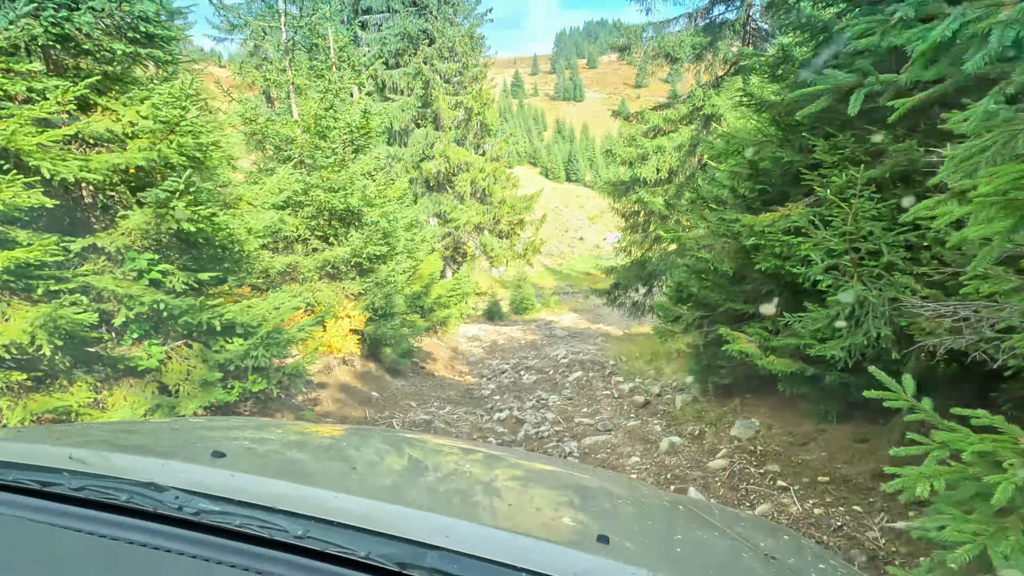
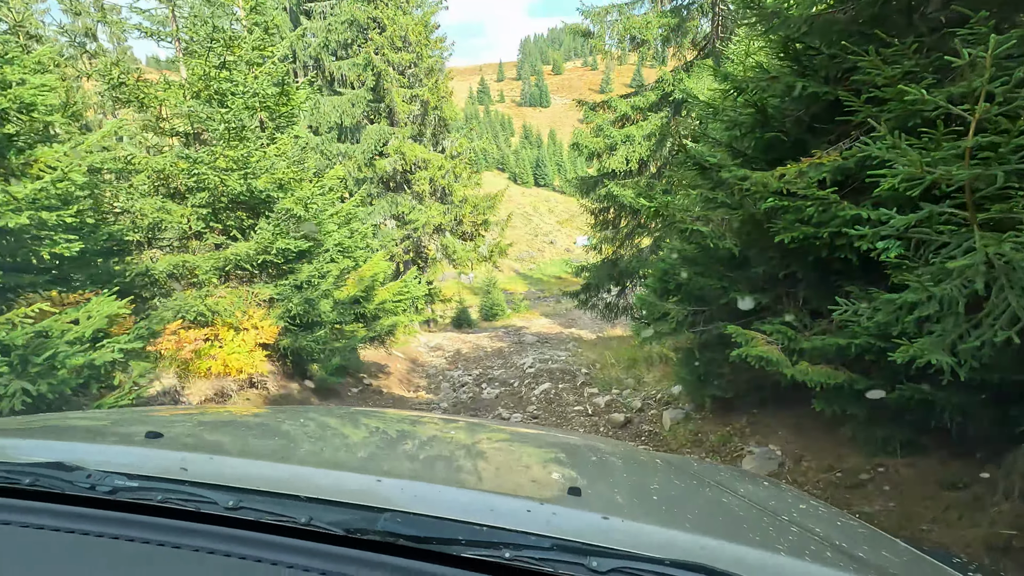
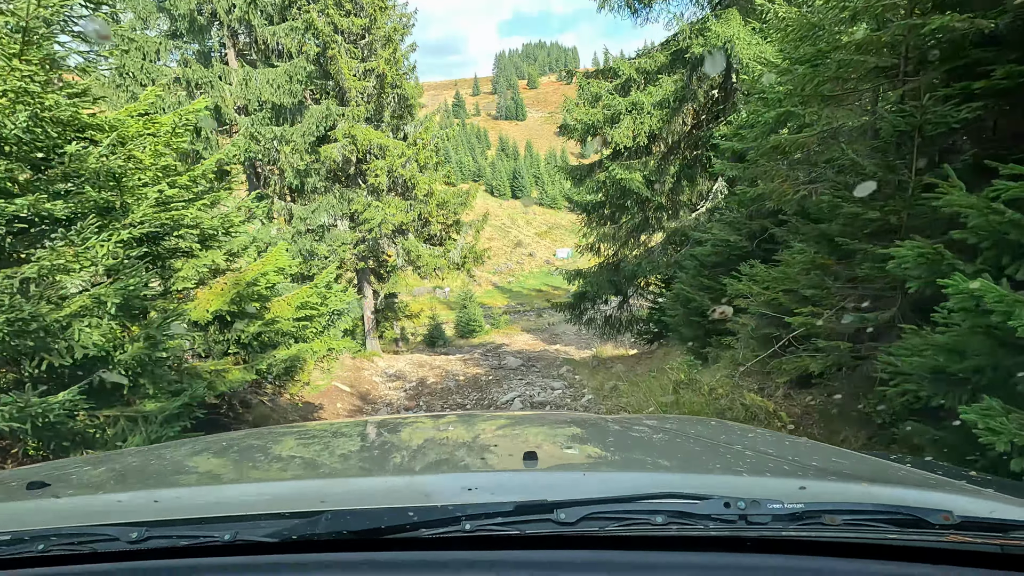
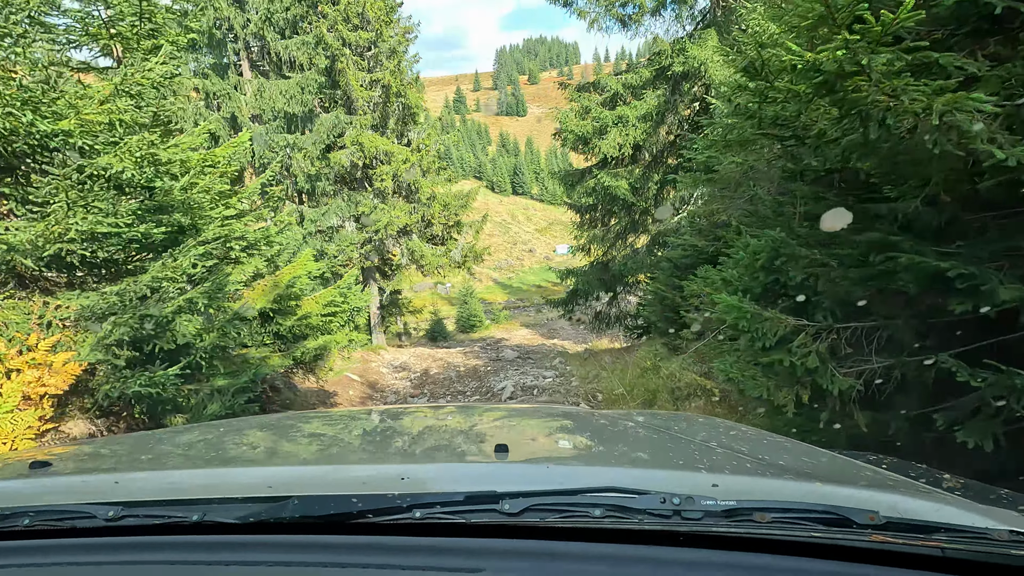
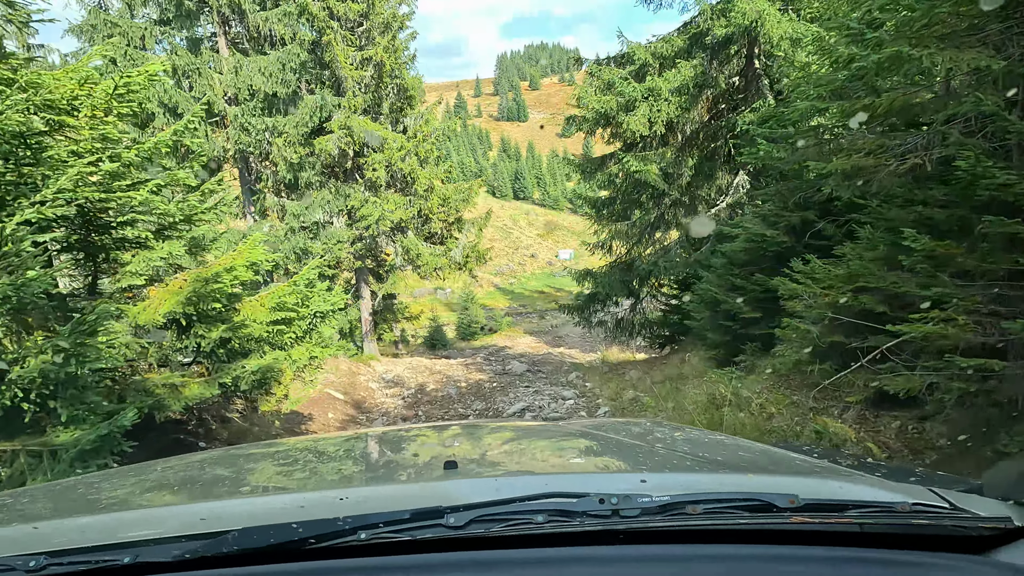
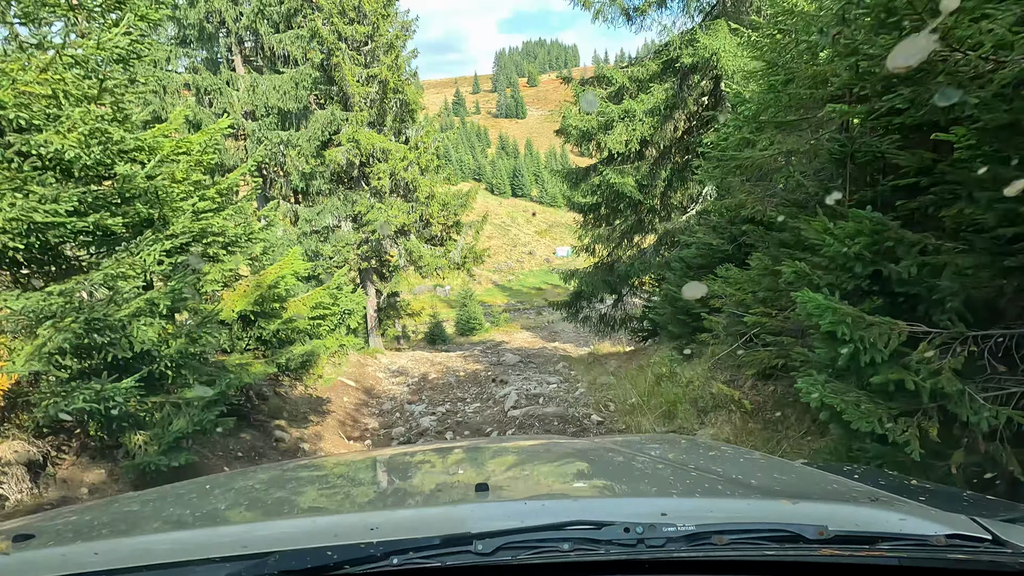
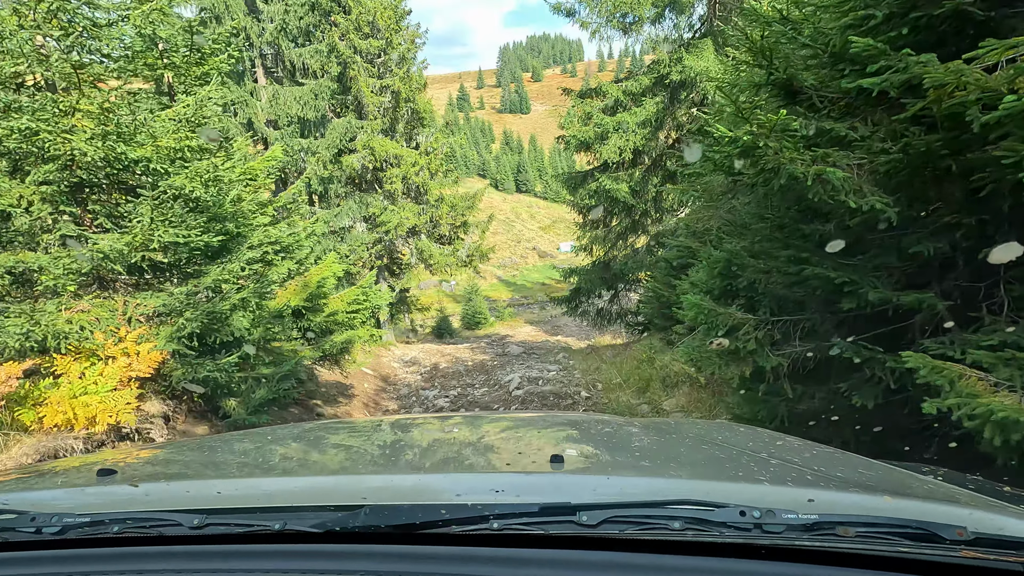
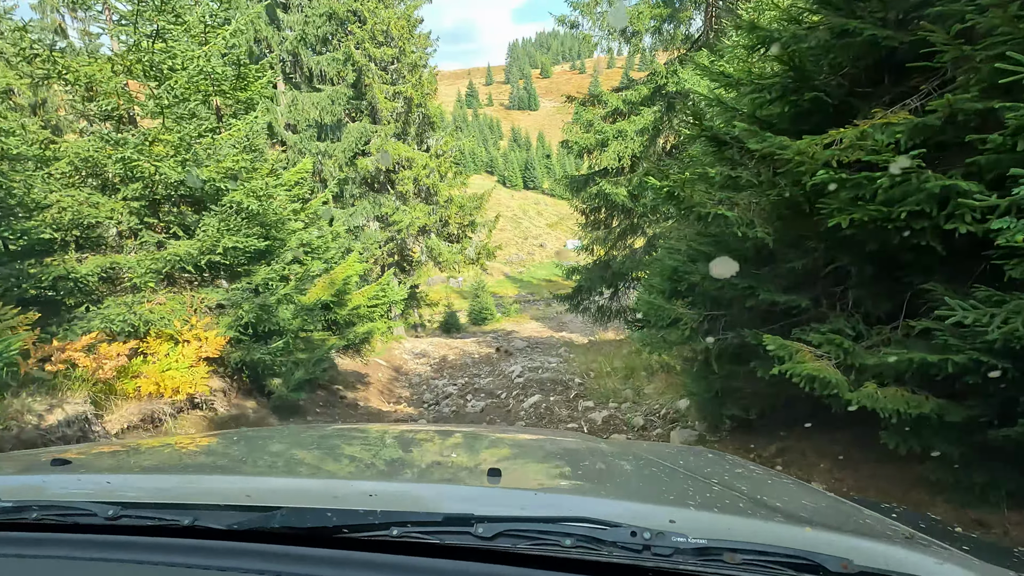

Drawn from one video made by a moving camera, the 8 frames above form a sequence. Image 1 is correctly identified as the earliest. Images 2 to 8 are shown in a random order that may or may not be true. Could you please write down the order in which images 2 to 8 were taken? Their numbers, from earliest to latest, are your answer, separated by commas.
2, 8, 7, 4, 6, 3, 5
